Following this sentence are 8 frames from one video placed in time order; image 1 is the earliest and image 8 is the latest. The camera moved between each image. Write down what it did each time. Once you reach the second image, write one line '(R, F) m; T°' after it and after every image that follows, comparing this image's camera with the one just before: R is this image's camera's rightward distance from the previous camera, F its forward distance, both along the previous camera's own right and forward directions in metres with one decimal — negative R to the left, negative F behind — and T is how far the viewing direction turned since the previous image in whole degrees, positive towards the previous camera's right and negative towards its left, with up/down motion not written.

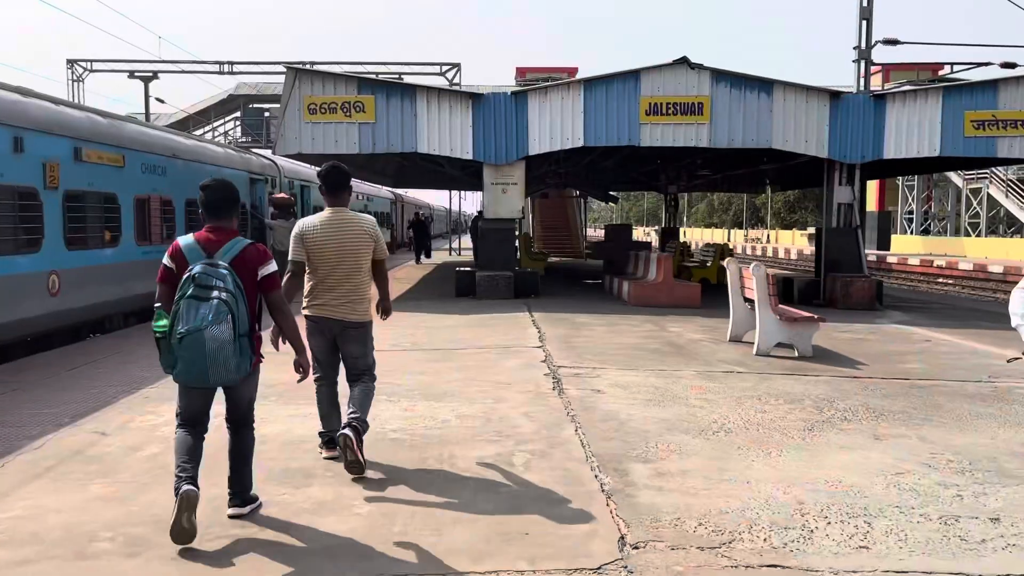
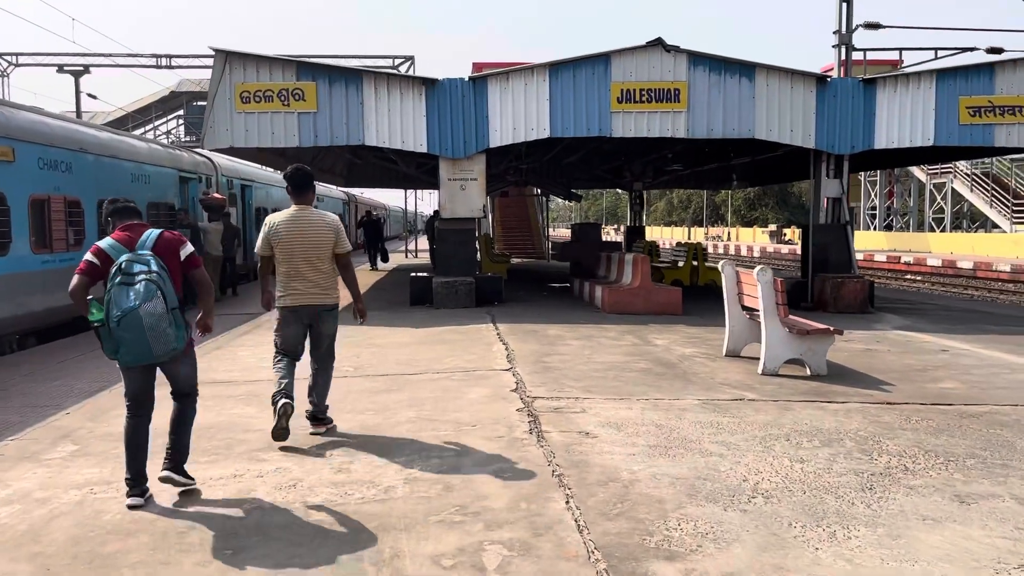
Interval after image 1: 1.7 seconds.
(0.0, +1.3) m; +3°
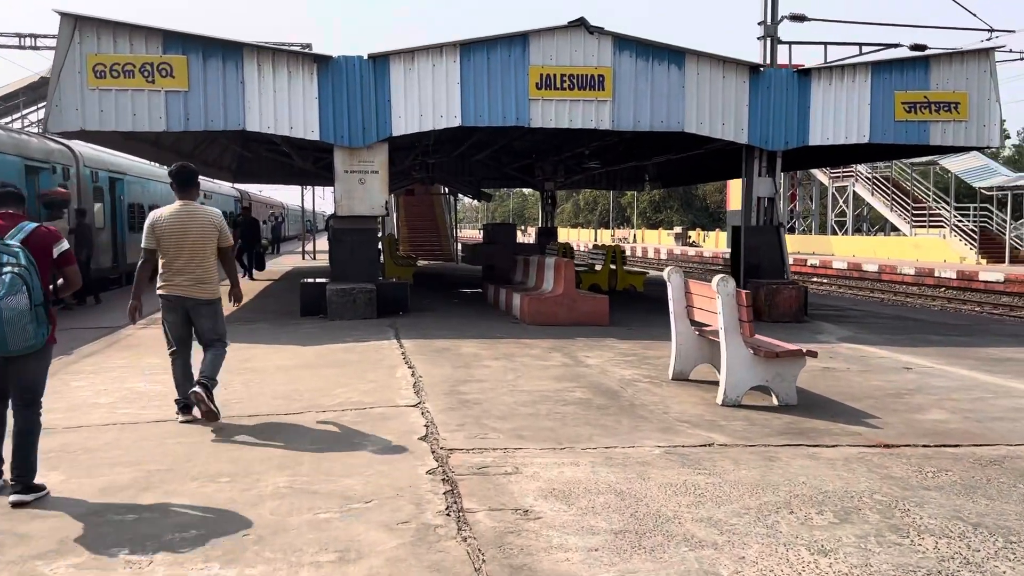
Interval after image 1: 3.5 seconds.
(0.0, +1.4) m; +6°
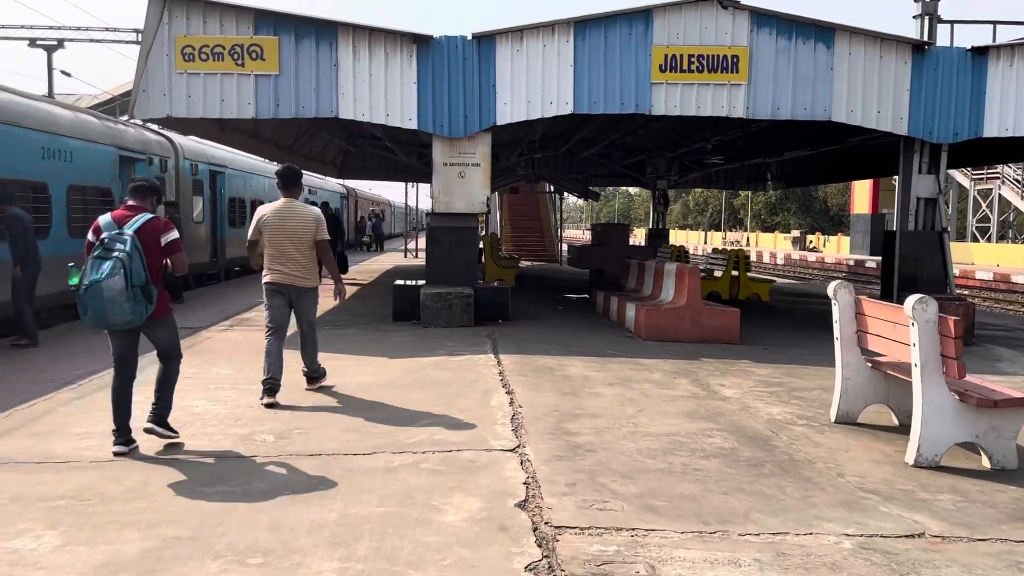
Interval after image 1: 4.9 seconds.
(-0.1, +1.2) m; -7°
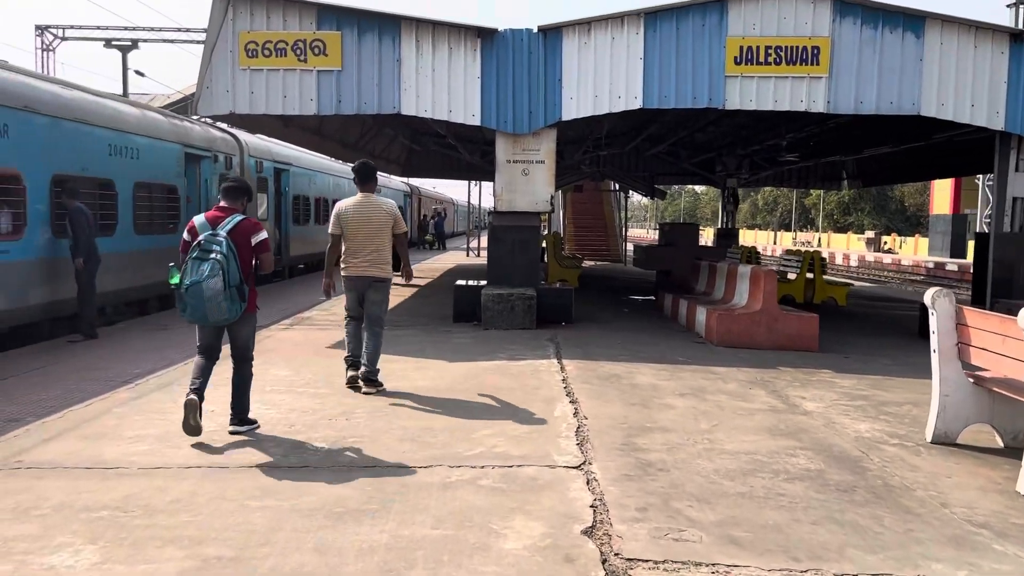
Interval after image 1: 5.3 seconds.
(0.0, +0.3) m; -4°
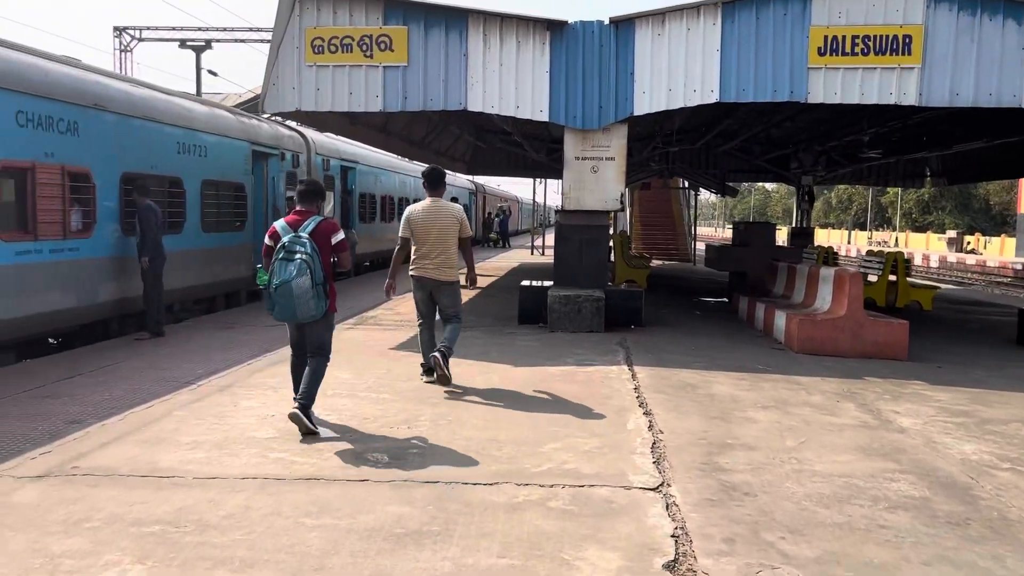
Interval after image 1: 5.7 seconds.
(0.0, +0.3) m; -4°
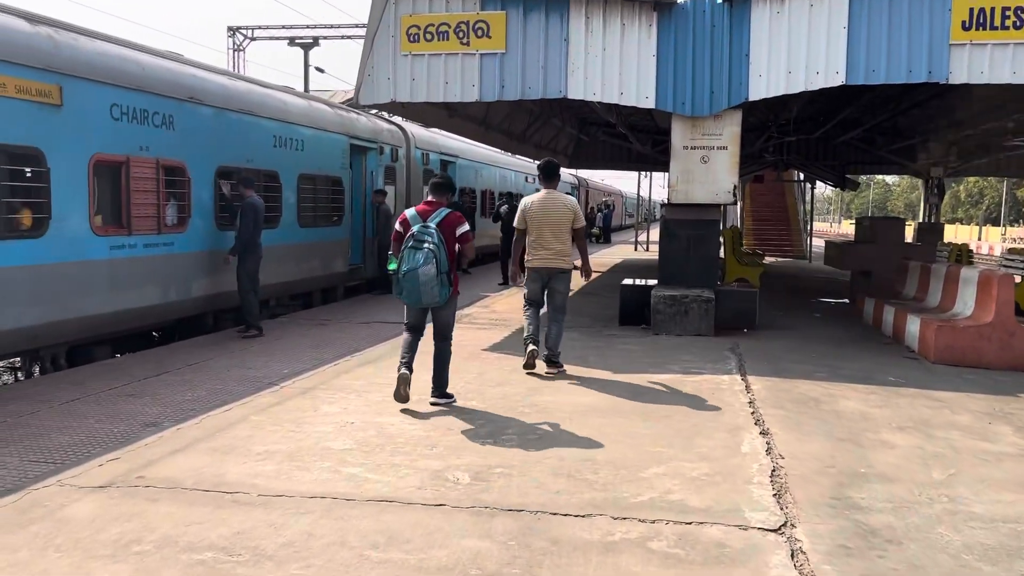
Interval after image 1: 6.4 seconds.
(0.0, +0.5) m; -7°
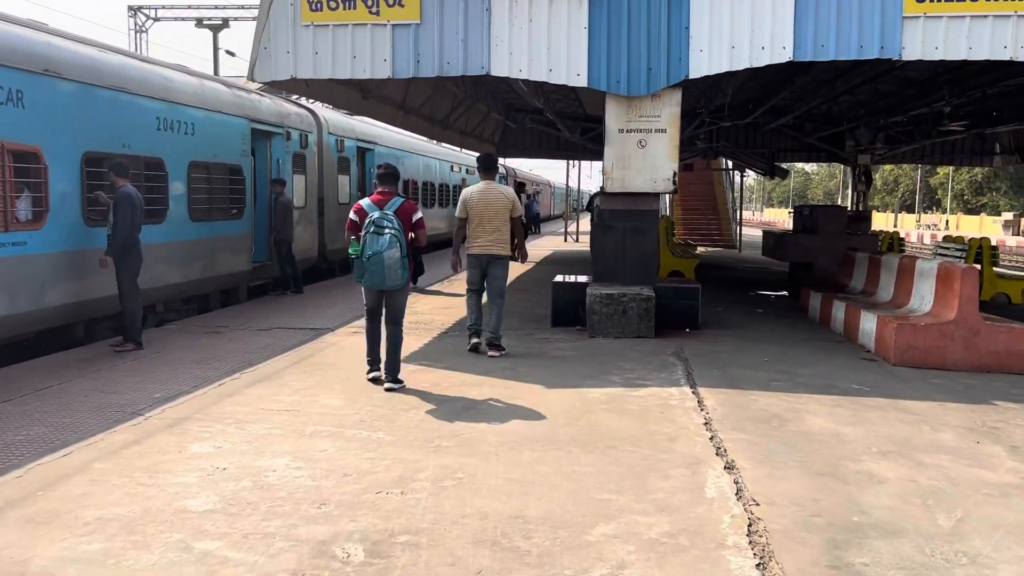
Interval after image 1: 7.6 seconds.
(+0.1, +0.9) m; +5°
